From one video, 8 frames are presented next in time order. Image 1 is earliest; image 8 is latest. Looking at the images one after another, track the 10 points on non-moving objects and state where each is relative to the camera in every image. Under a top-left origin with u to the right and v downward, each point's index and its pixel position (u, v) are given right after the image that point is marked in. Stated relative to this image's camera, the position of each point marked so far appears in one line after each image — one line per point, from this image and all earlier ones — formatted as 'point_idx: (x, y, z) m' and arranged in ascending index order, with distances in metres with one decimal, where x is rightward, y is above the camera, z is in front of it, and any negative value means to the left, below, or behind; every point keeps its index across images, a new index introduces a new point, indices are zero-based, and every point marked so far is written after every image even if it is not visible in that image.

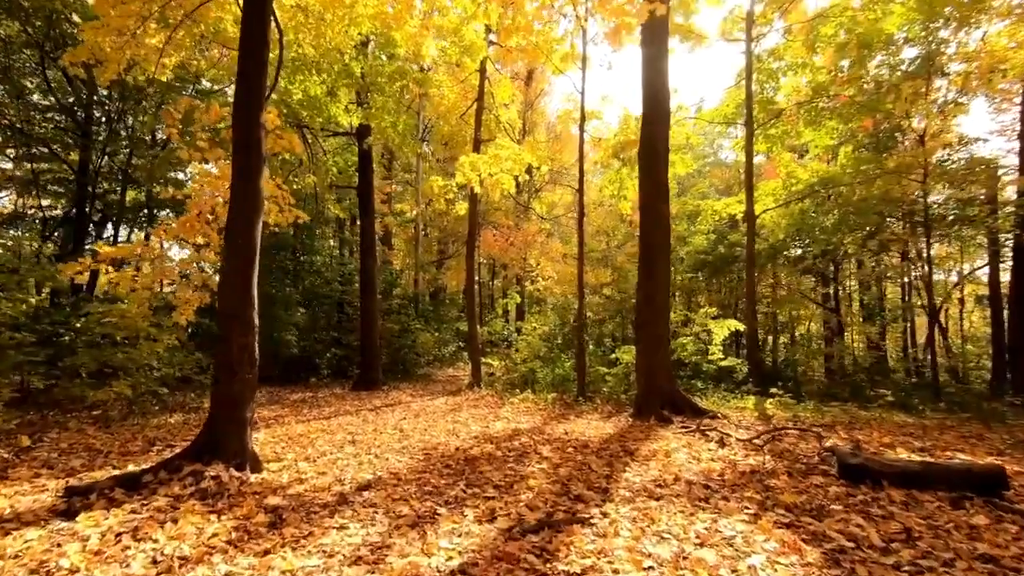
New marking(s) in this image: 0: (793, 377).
0: (+6.6, -2.1, +12.1) m
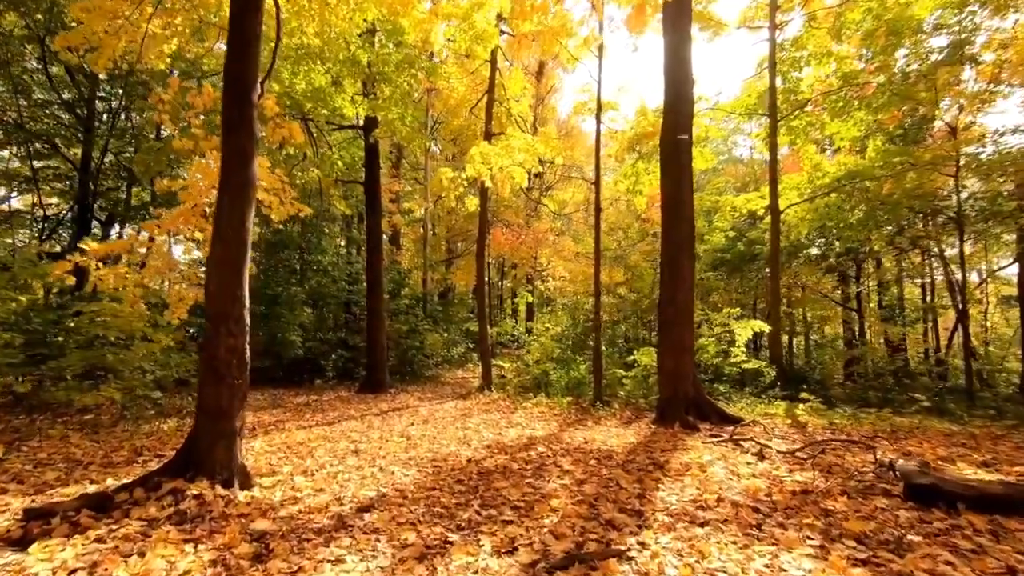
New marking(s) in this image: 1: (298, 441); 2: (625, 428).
0: (+6.9, -2.1, +11.5) m
1: (-2.5, -1.8, +6.1) m
2: (+1.7, -2.1, +7.7) m
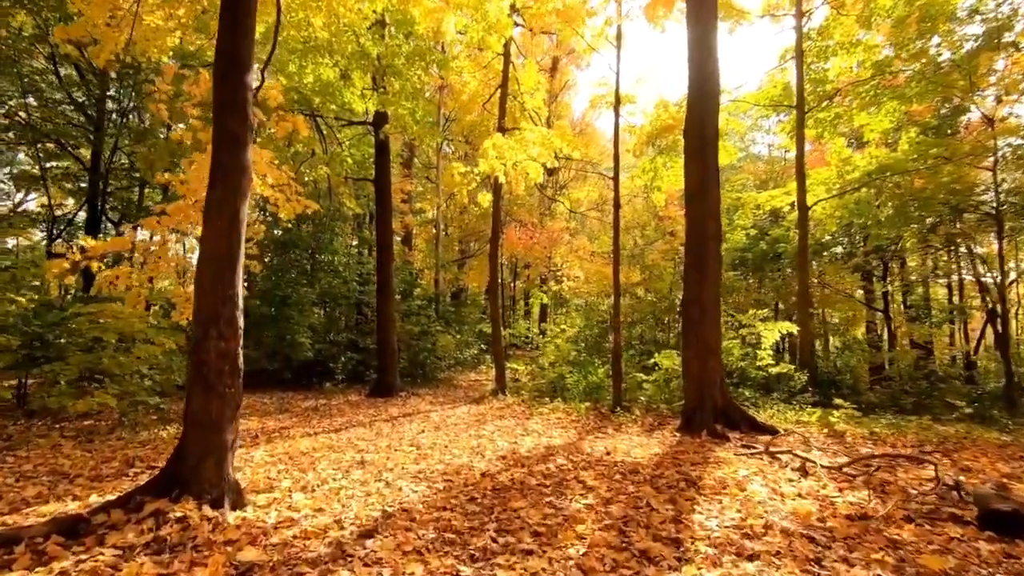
0: (+7.2, -2.1, +10.9) m
1: (-2.3, -1.8, +5.7) m
2: (+1.9, -2.1, +7.3) m
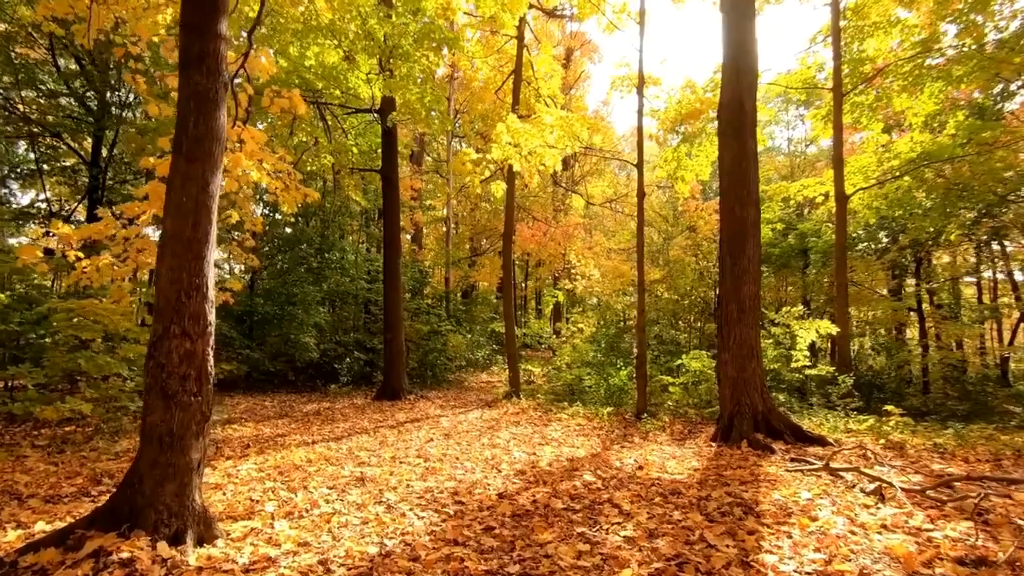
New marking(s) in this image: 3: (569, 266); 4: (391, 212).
0: (+7.5, -2.0, +10.1) m
1: (-2.2, -1.7, +5.1) m
2: (+2.2, -2.0, +6.5) m
3: (+1.8, +0.7, +16.4) m
4: (-2.6, +1.6, +11.1) m
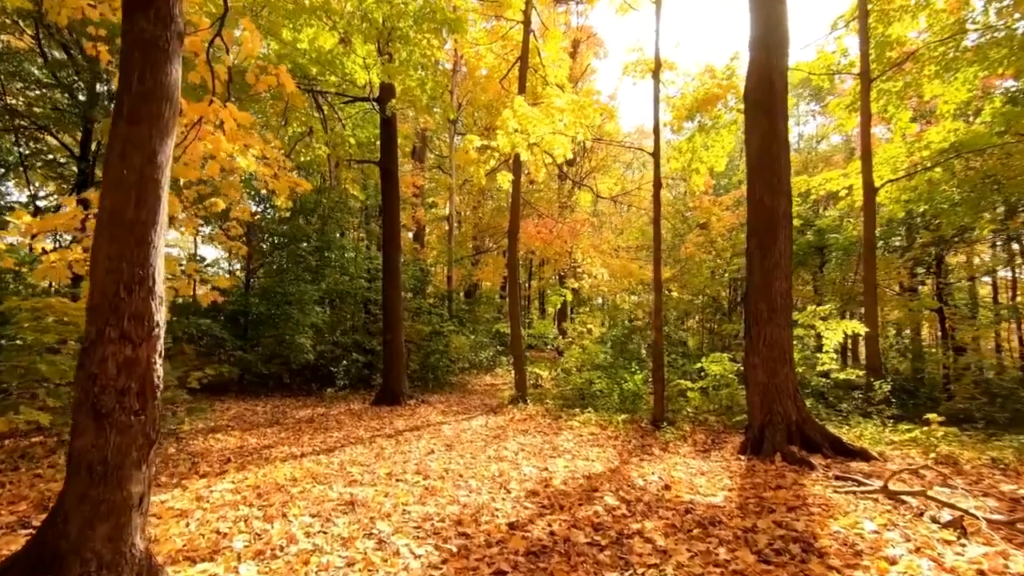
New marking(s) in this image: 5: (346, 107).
0: (+7.6, -2.0, +9.5) m
1: (-2.1, -1.7, +4.5) m
2: (+2.3, -2.0, +5.9) m
3: (+2.0, +0.7, +15.8) m
4: (-2.5, +1.7, +10.5) m
5: (-3.6, +3.9, +11.0) m
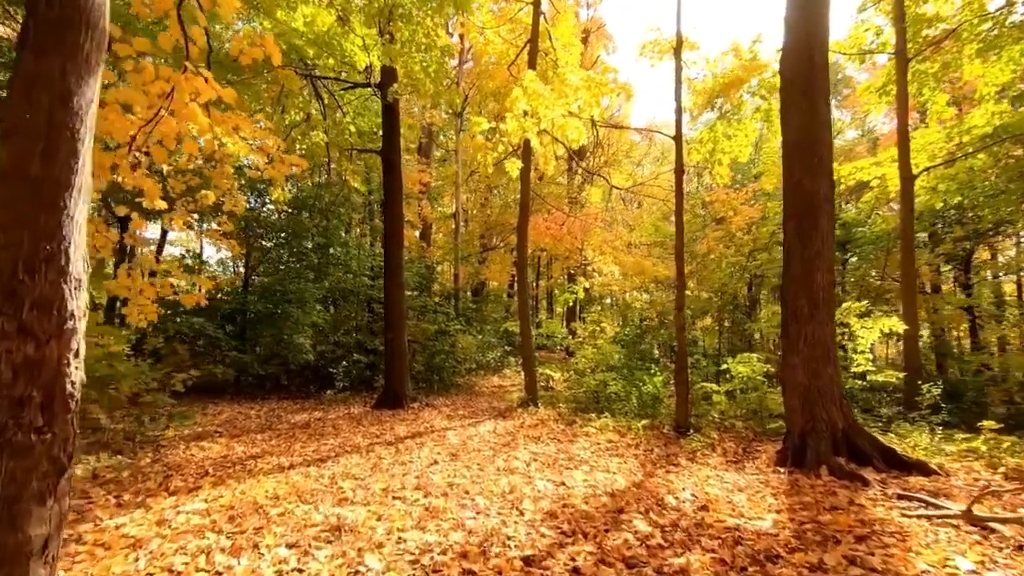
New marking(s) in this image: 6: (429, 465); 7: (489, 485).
0: (+7.8, -1.9, +8.7) m
1: (-2.0, -1.6, +3.9) m
2: (+2.4, -1.9, +5.3) m
3: (+2.2, +0.8, +15.2) m
4: (-2.3, +1.7, +10.0) m
5: (-3.4, +4.0, +10.4) m
6: (-0.9, -1.8, +5.3) m
7: (-0.2, -1.8, +4.6) m
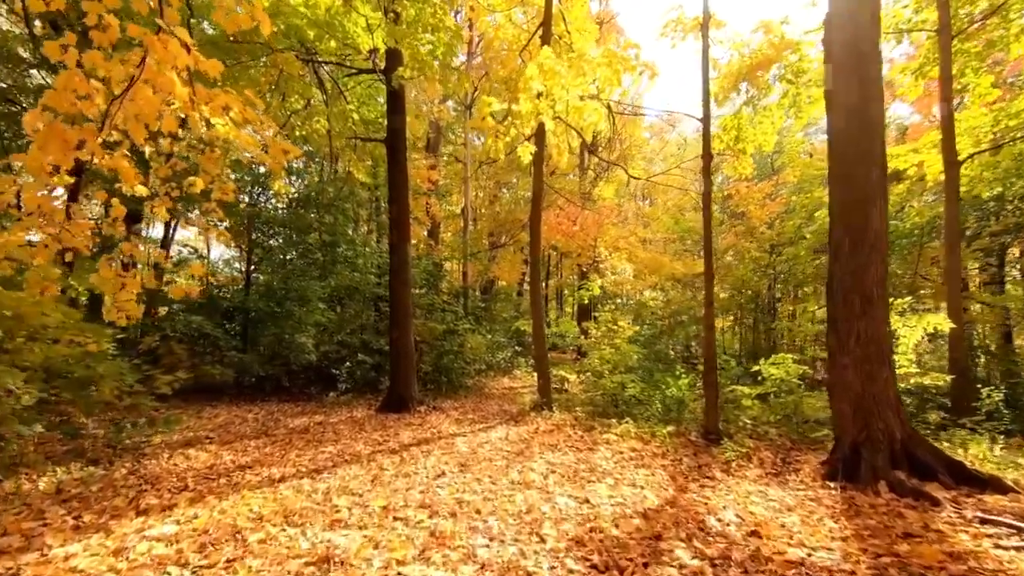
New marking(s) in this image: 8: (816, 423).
0: (+8.0, -1.8, +8.1) m
1: (-1.8, -1.6, +3.4) m
2: (+2.5, -1.9, +4.7) m
3: (+2.5, +0.9, +14.6) m
4: (-2.1, +1.8, +9.5) m
5: (-3.1, +4.0, +9.9) m
6: (-0.7, -1.8, +4.8) m
7: (-0.1, -1.7, +4.1) m
8: (+4.1, -1.8, +6.9) m
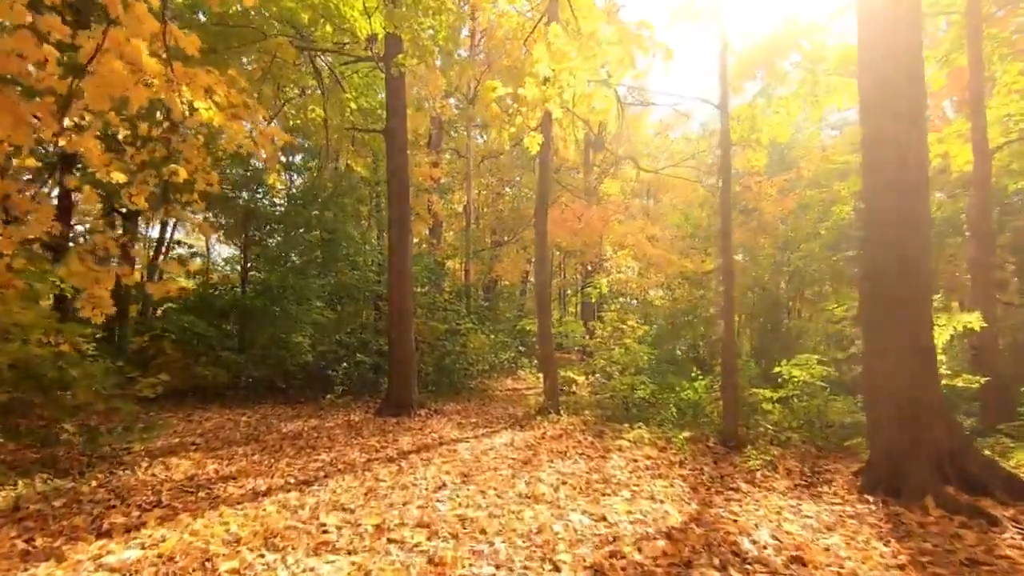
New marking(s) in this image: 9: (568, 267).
0: (+8.1, -1.7, +7.6) m
1: (-1.8, -1.5, +3.0) m
2: (+2.6, -1.8, +4.3) m
3: (+2.6, +0.9, +14.2) m
4: (-2.0, +1.9, +9.0) m
5: (-3.1, +4.1, +9.5) m
6: (-0.7, -1.7, +4.4) m
7: (0.0, -1.7, +3.7) m
8: (+4.1, -1.8, +6.5) m
9: (+1.9, +0.7, +16.7) m
